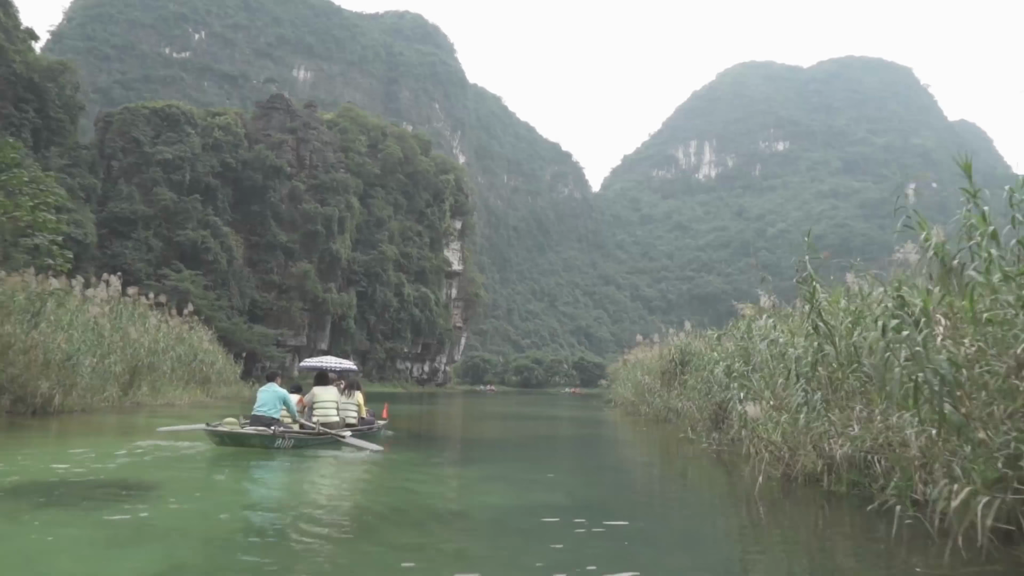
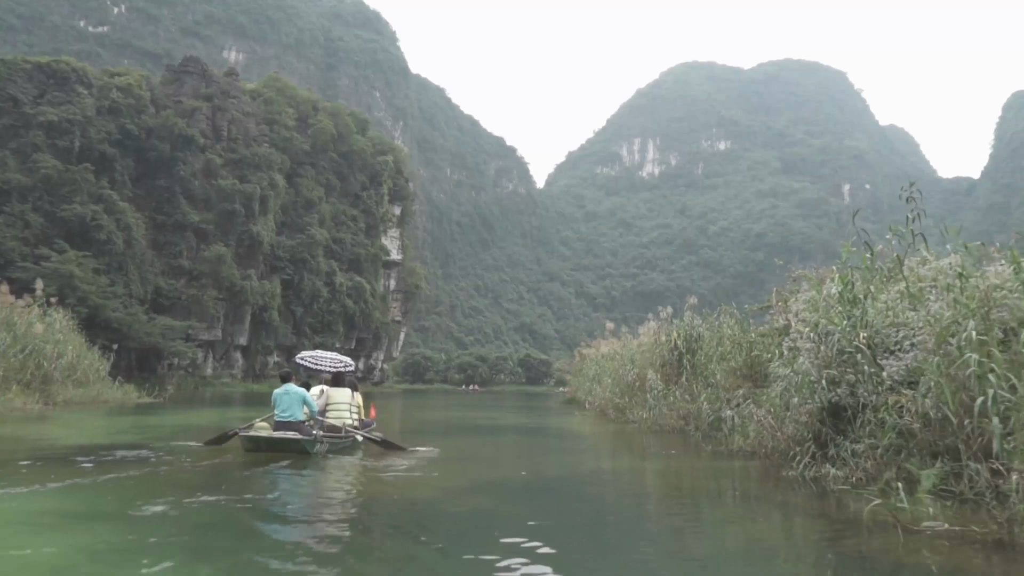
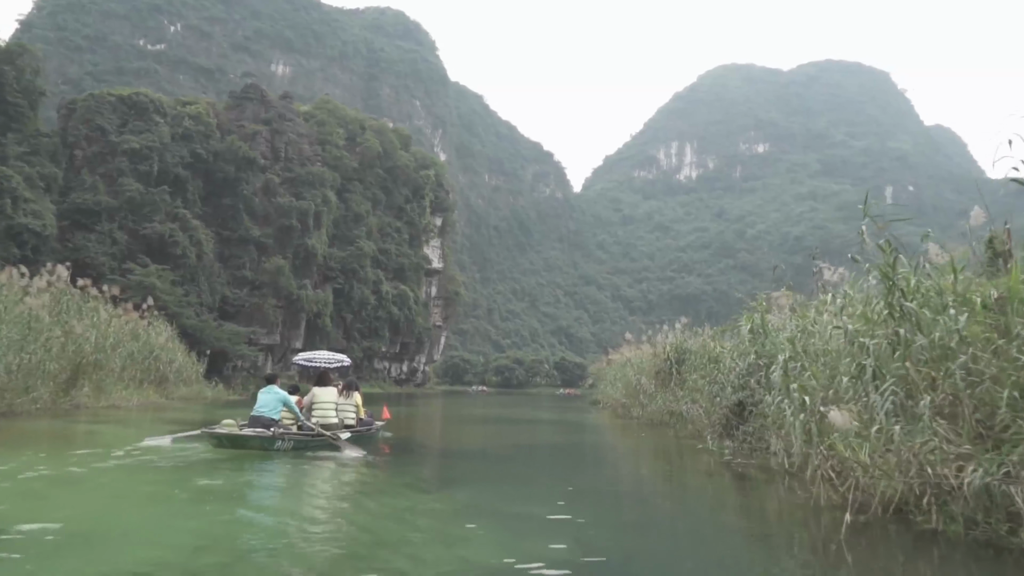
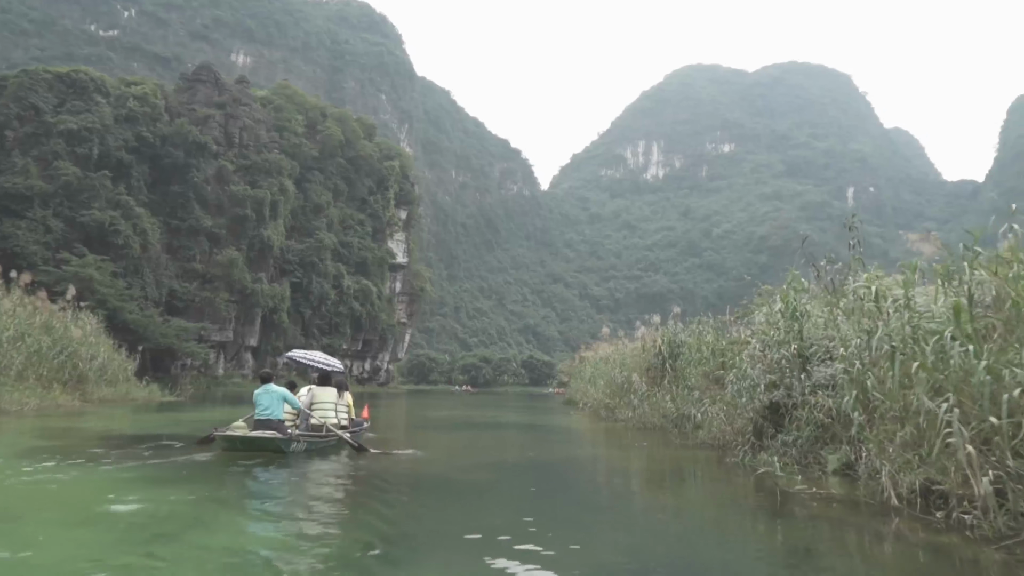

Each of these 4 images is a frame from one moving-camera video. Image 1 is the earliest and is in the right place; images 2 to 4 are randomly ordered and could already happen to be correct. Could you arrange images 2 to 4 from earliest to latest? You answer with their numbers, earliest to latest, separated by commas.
3, 4, 2
